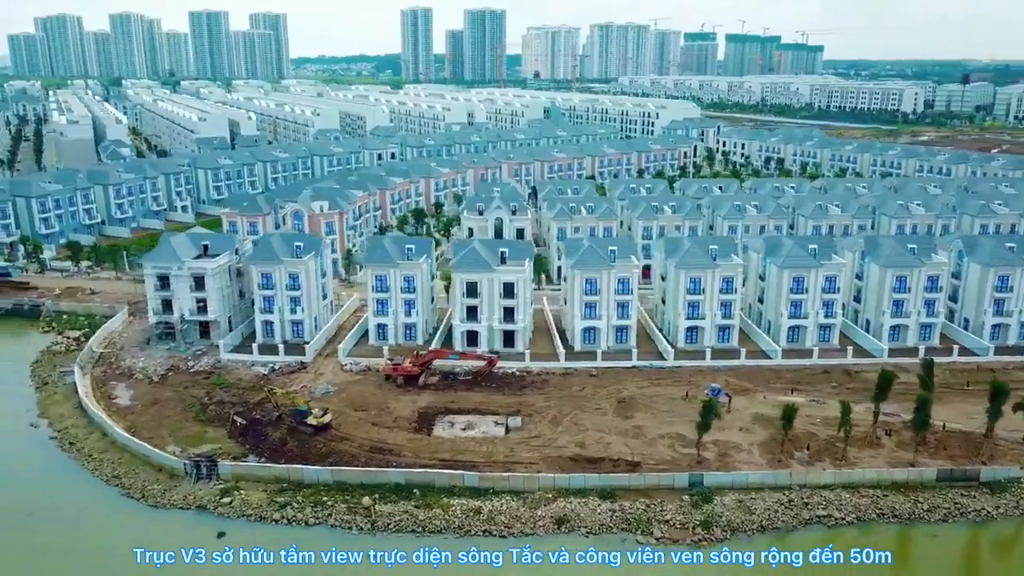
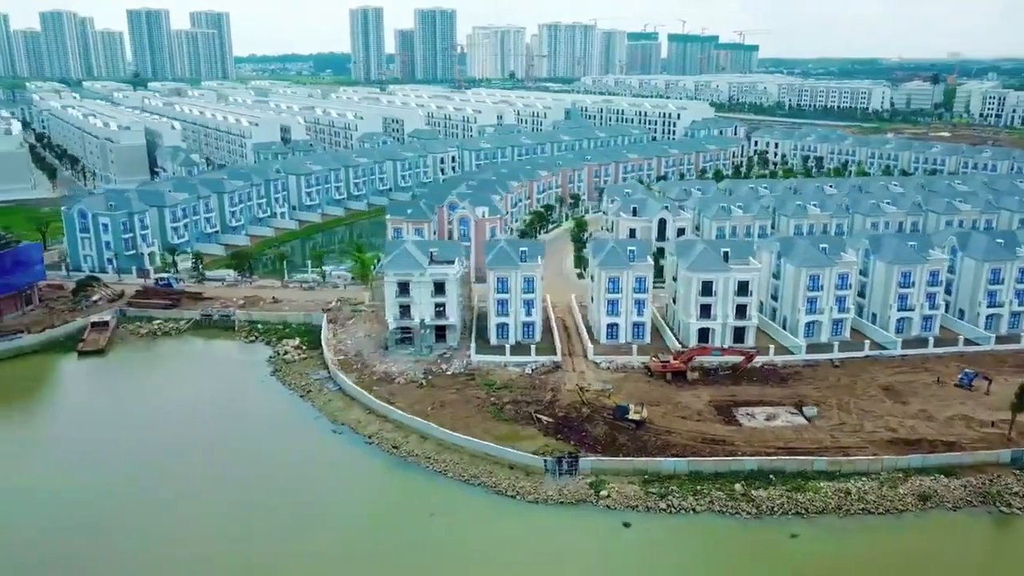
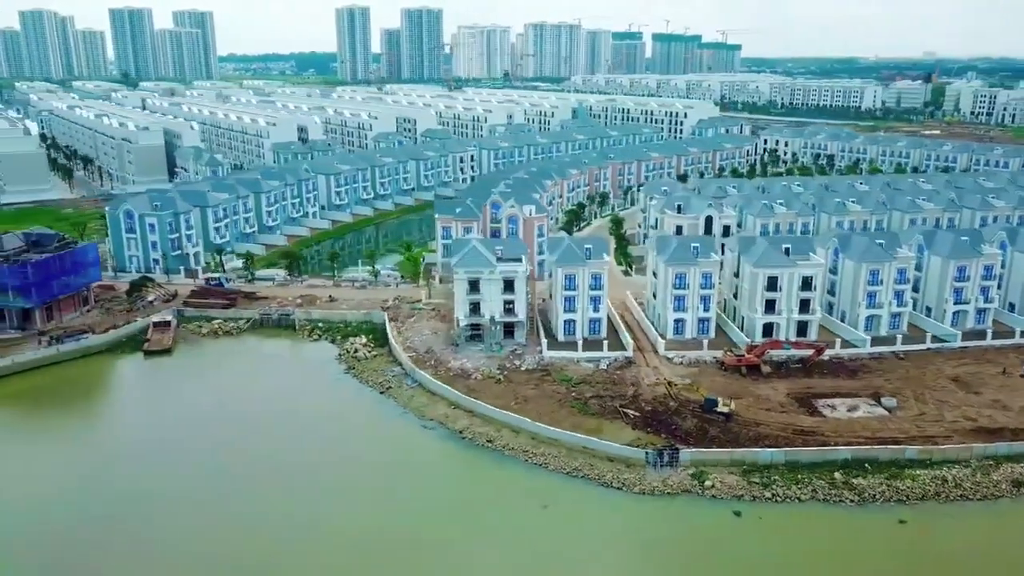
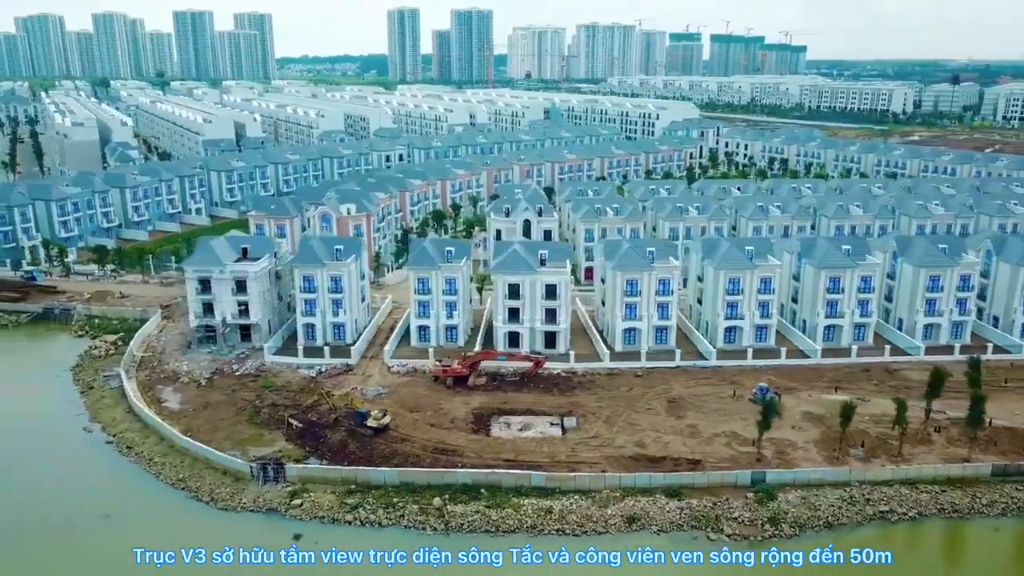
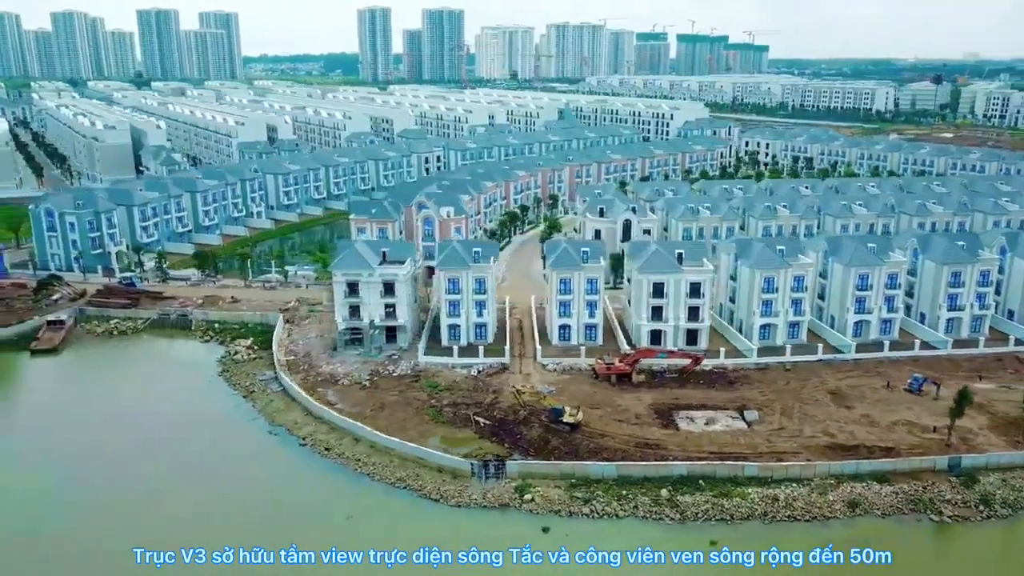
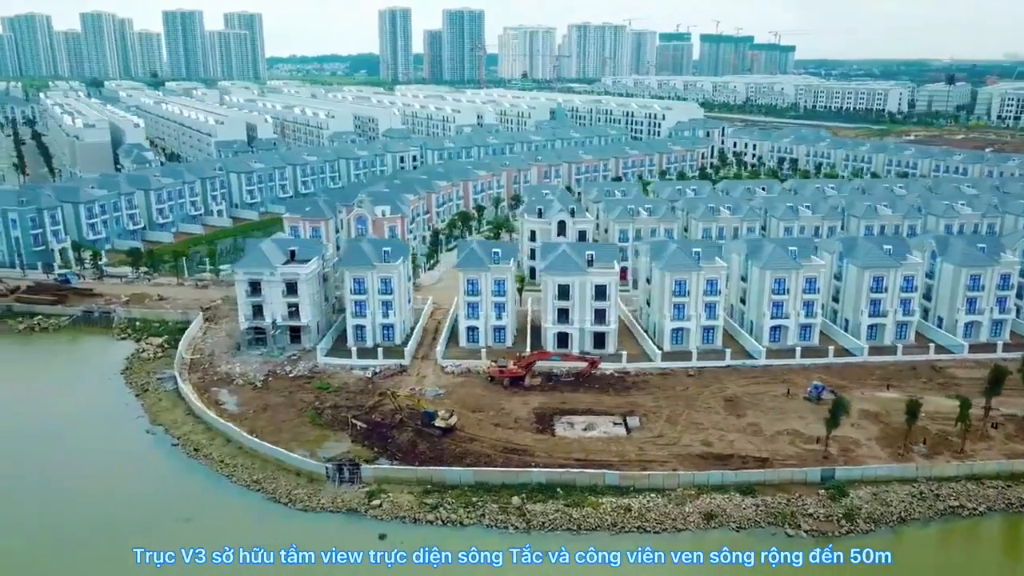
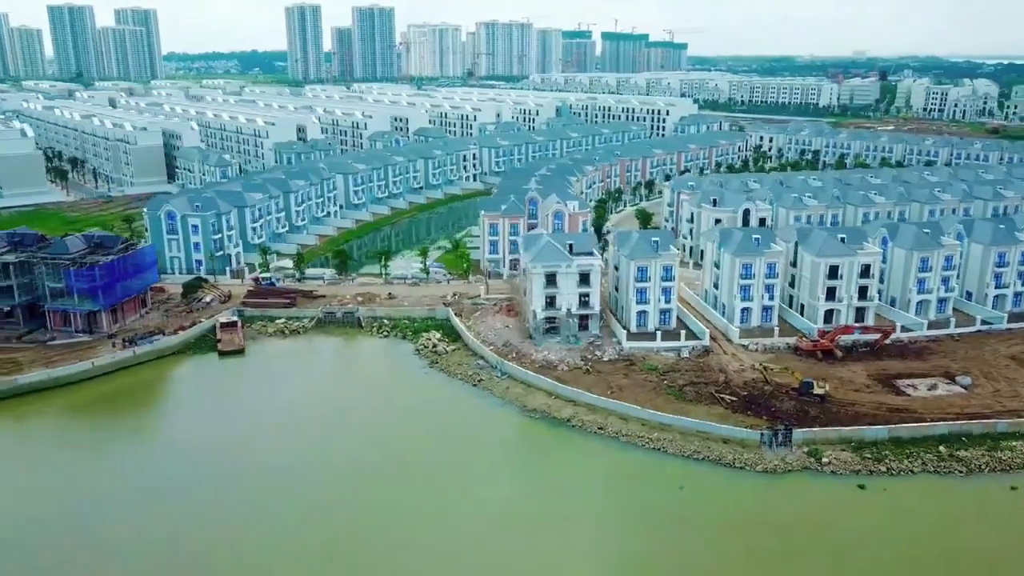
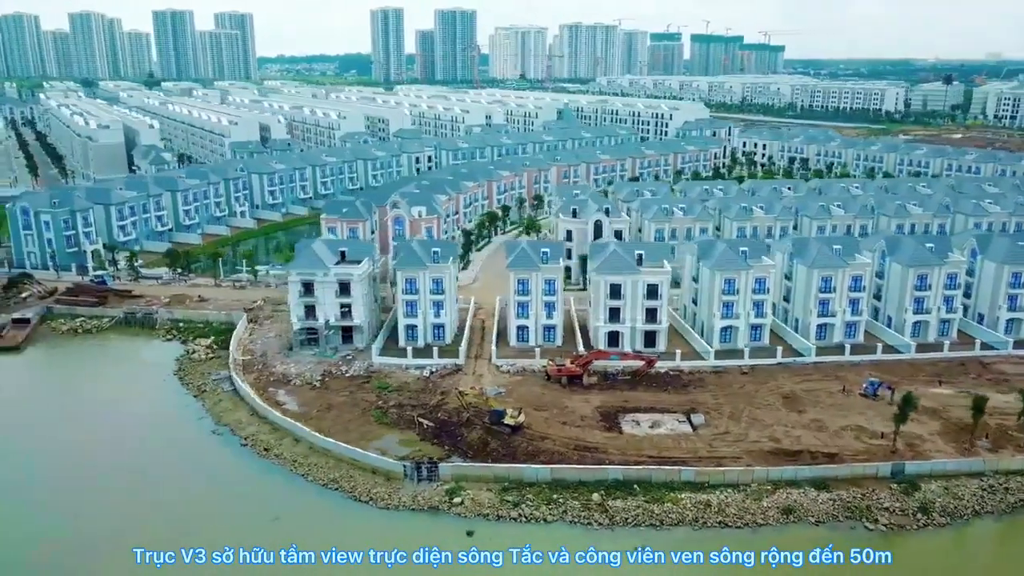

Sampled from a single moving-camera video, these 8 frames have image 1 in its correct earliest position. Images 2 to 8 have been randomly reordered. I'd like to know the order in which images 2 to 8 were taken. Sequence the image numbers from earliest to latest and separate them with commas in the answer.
4, 6, 8, 5, 2, 3, 7
